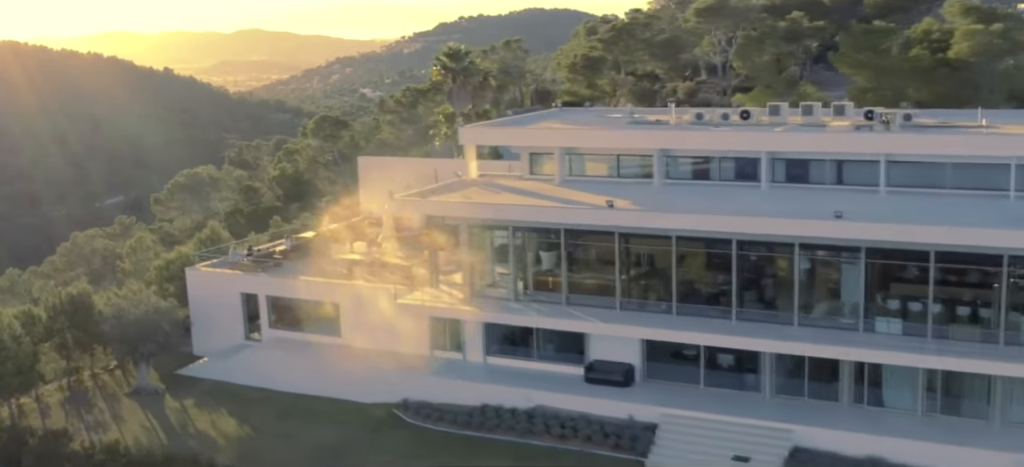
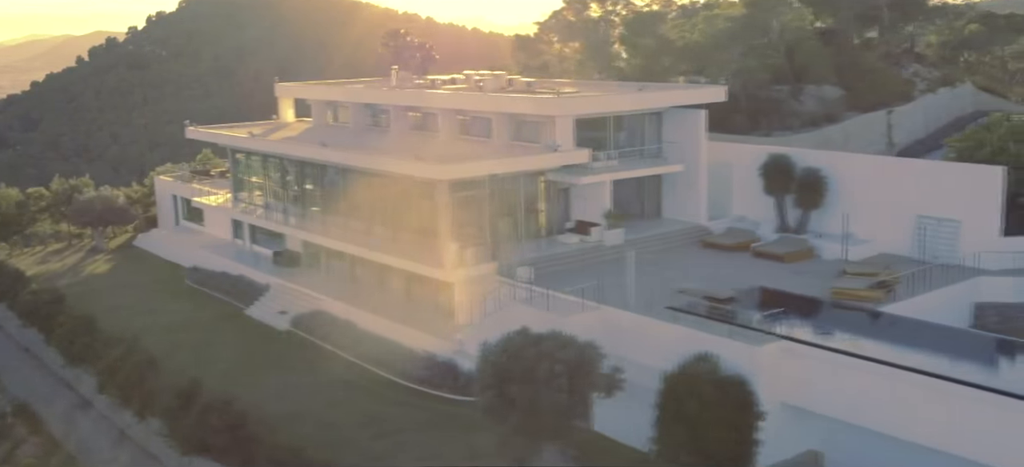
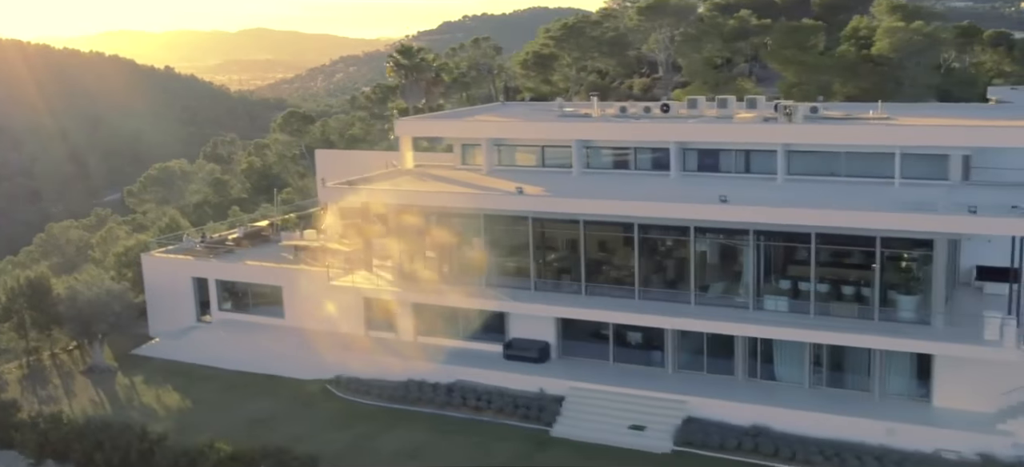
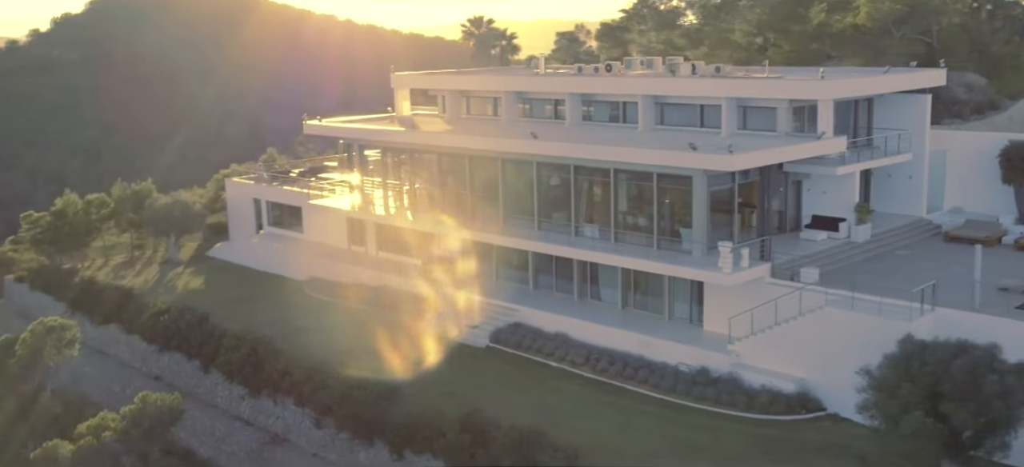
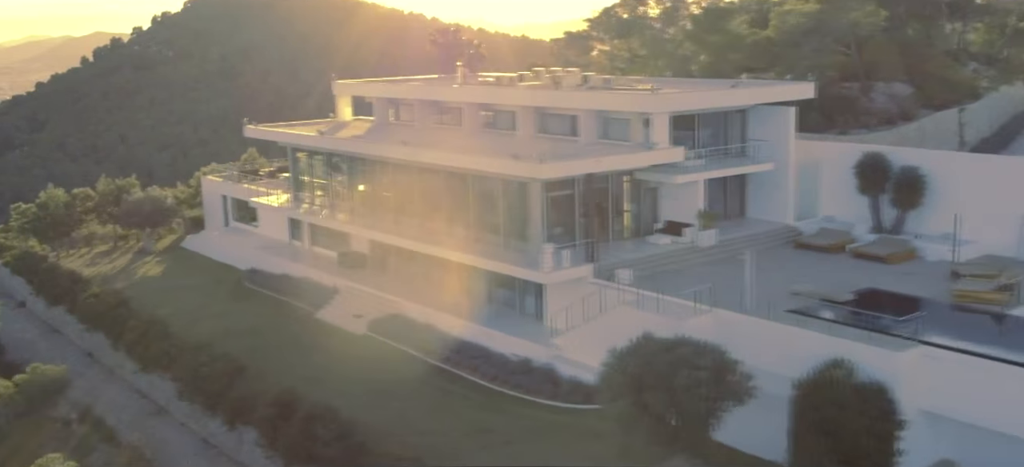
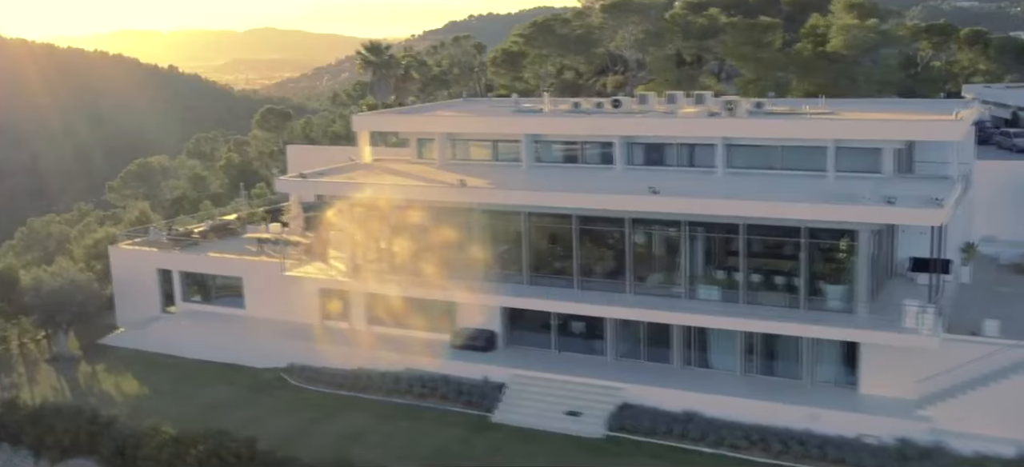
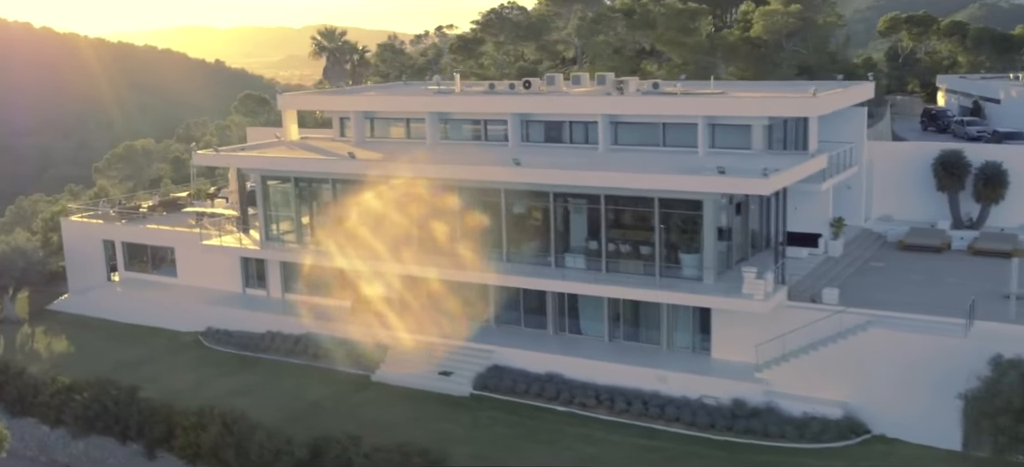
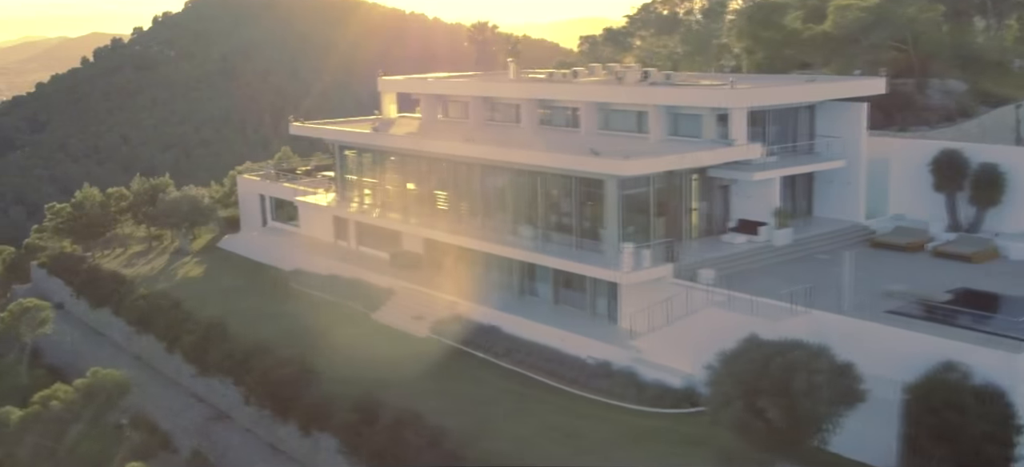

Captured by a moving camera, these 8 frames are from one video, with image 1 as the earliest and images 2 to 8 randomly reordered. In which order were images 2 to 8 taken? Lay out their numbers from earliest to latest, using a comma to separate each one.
3, 6, 7, 4, 8, 5, 2
